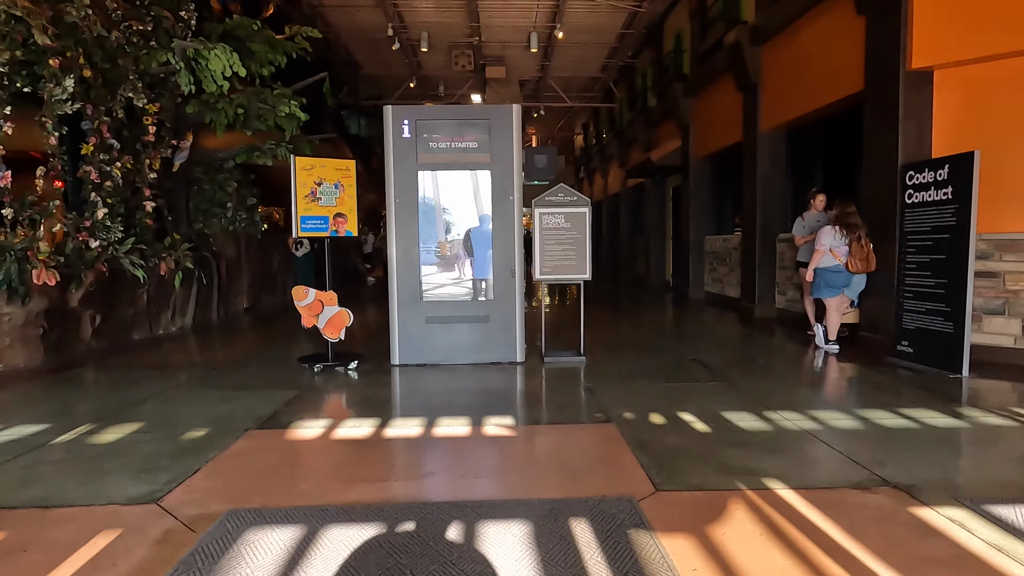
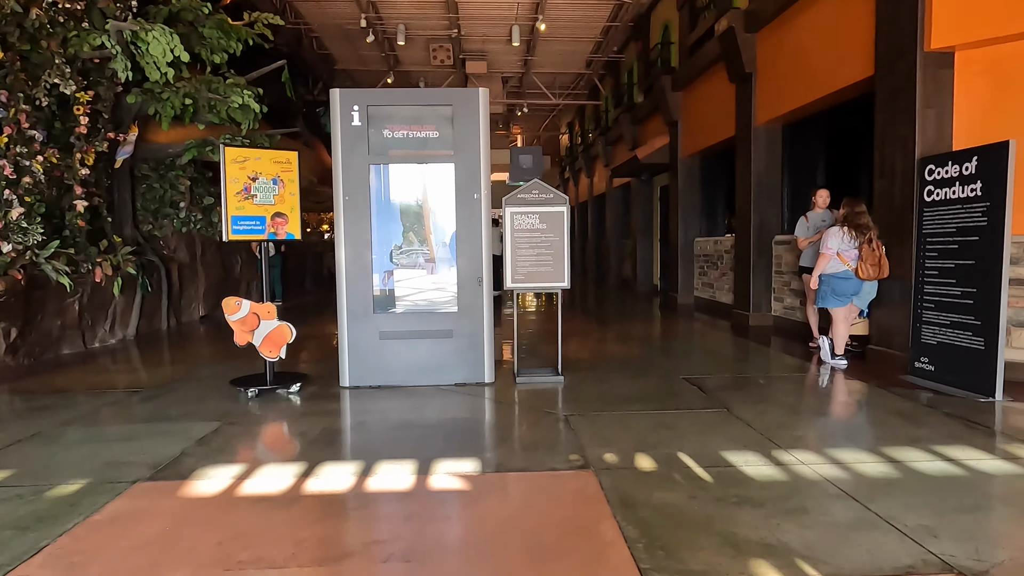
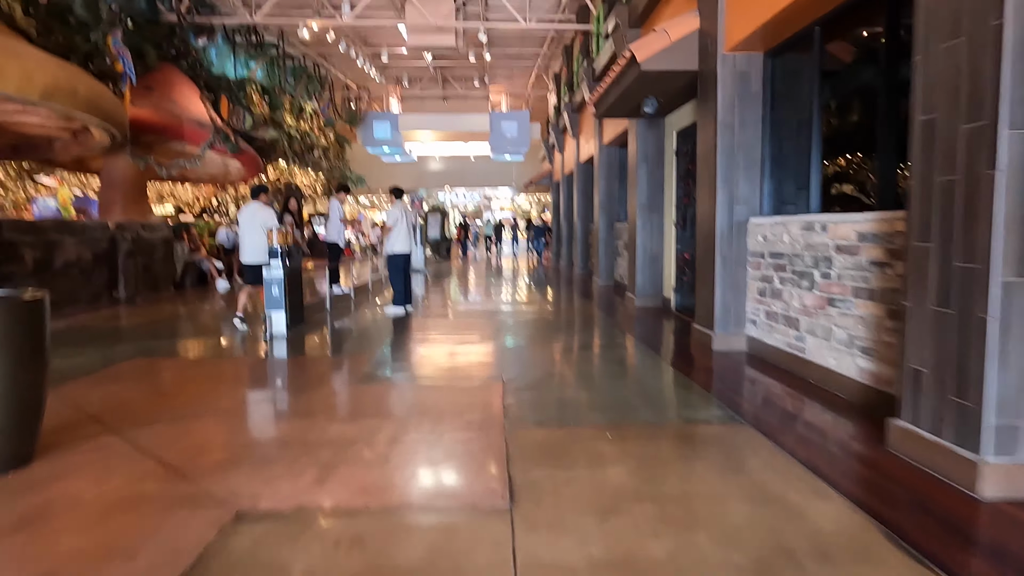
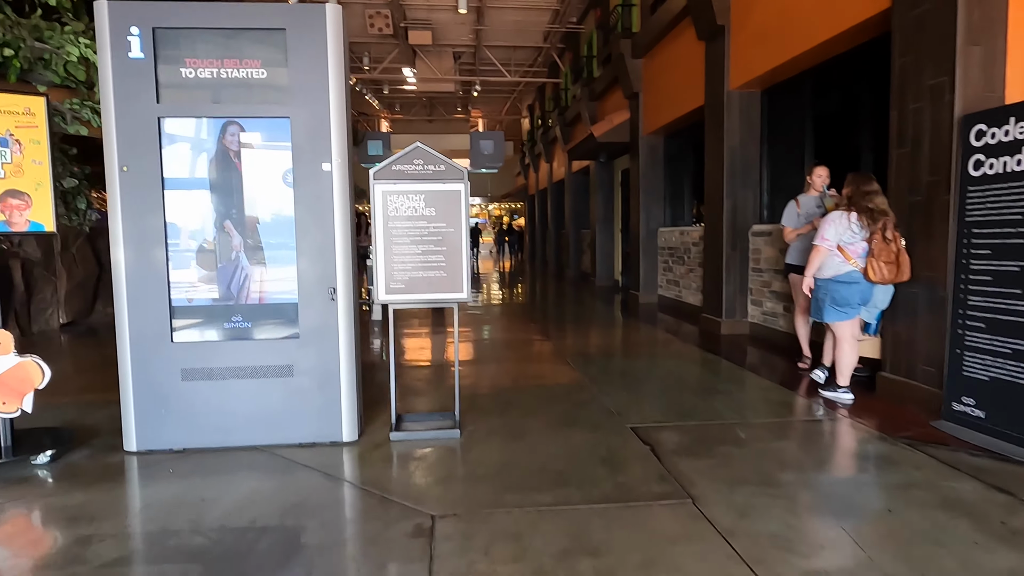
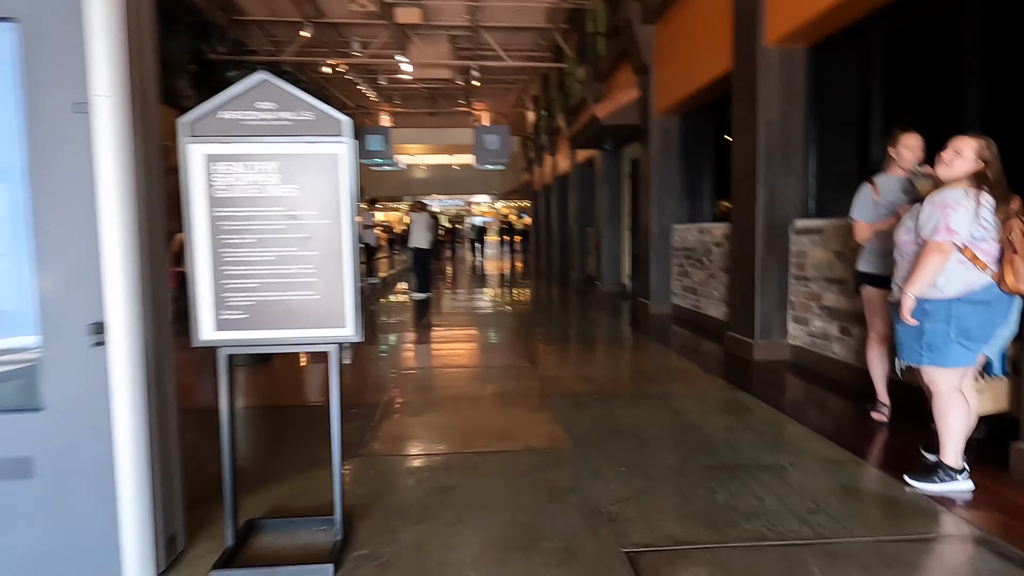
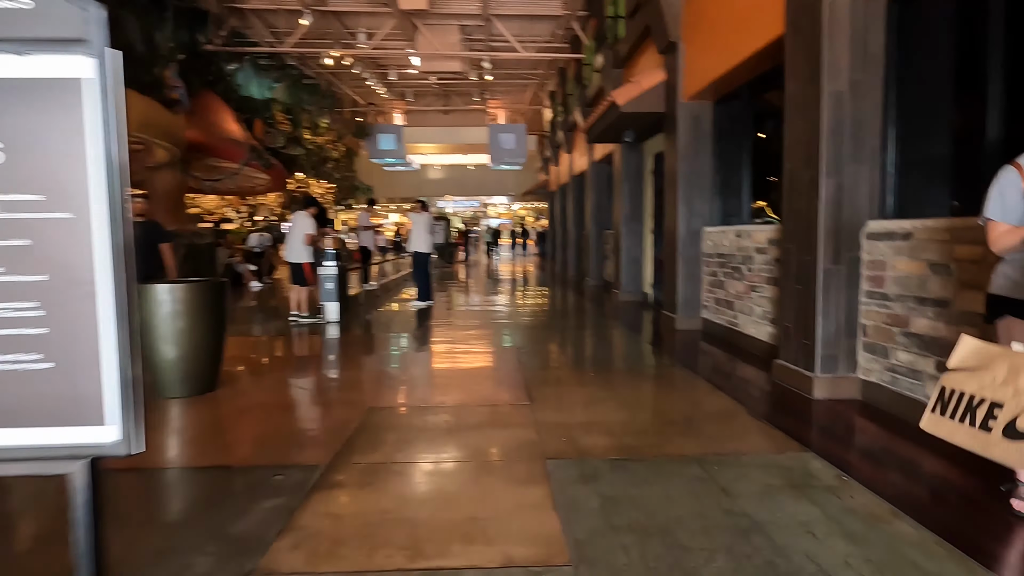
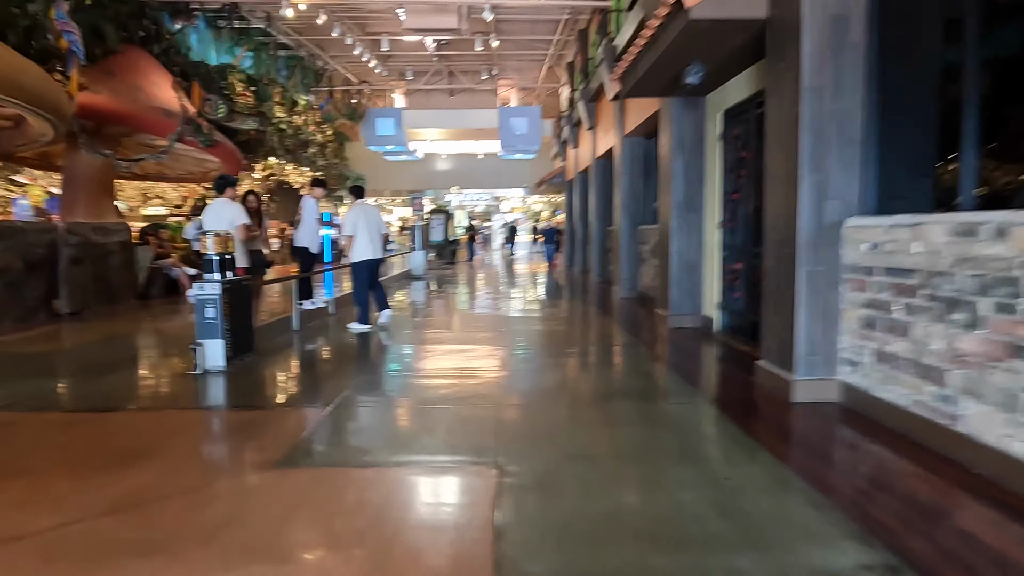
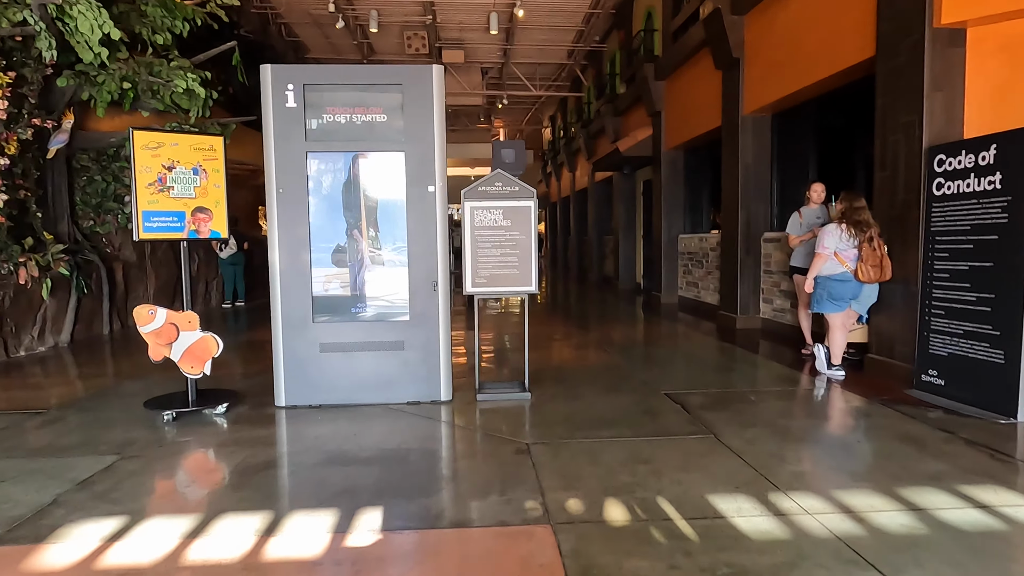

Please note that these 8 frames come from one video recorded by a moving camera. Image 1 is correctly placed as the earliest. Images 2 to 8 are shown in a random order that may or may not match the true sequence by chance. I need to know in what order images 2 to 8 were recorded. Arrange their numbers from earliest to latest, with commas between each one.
2, 8, 4, 5, 6, 3, 7
